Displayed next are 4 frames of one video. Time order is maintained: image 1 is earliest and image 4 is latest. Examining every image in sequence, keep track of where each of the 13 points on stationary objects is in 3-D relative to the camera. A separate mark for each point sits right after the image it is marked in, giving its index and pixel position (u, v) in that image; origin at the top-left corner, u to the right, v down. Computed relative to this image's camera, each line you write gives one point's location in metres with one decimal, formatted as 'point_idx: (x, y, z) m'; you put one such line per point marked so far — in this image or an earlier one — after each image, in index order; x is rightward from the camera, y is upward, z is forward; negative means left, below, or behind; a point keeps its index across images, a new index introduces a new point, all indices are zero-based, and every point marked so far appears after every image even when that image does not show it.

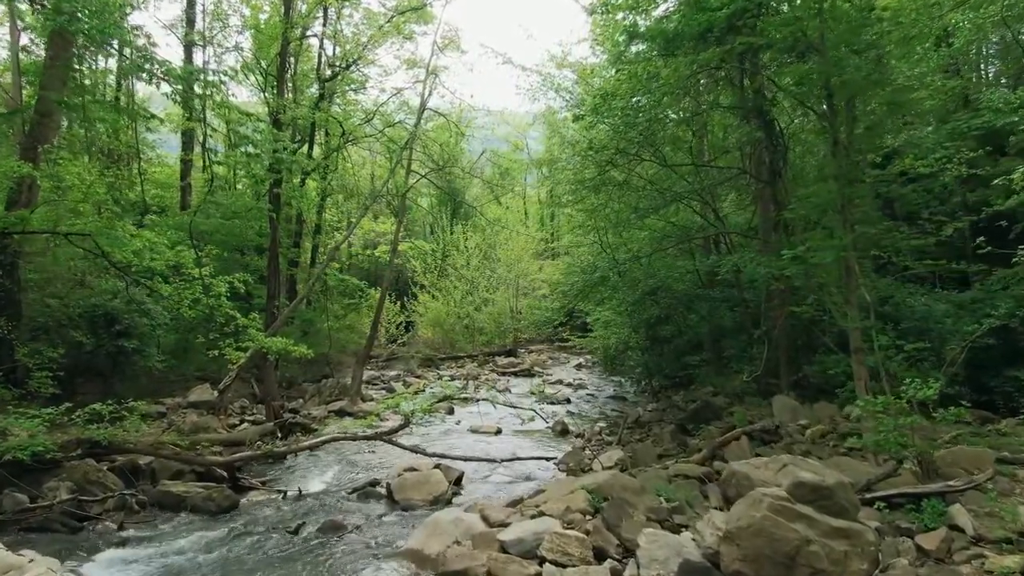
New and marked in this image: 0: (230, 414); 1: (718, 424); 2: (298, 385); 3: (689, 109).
0: (-6.5, -2.9, +14.7) m
1: (+3.0, -2.0, +9.1) m
2: (-6.7, -3.0, +20.0) m
3: (+2.7, +2.7, +9.7) m
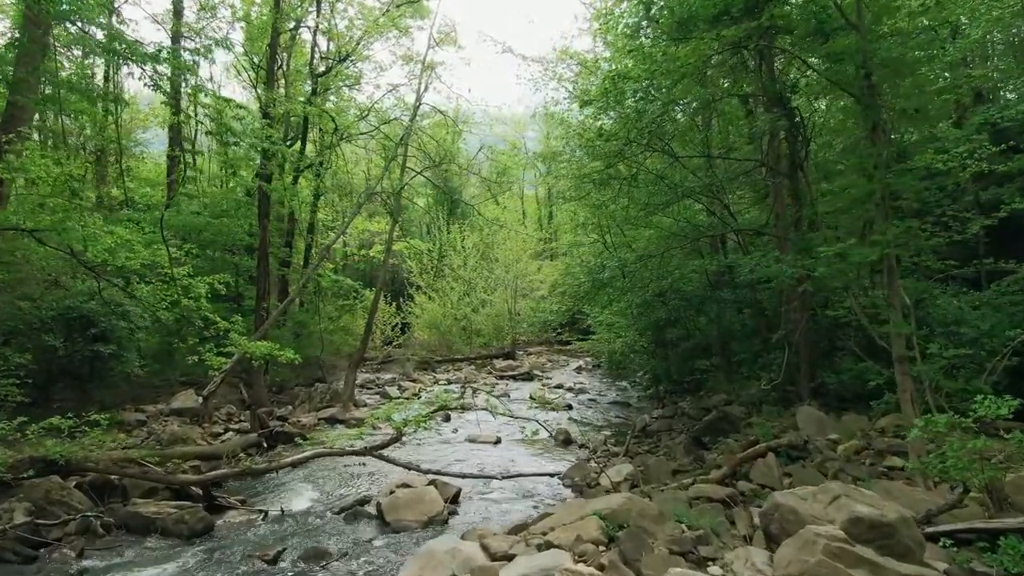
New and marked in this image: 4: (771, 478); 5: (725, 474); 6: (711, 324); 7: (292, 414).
0: (-6.5, -2.9, +13.9) m
1: (+3.0, -2.0, +8.4) m
2: (-6.8, -3.1, +19.3) m
3: (+2.7, +2.7, +9.0) m
4: (+2.7, -2.0, +6.5) m
5: (+2.4, -2.1, +7.2) m
6: (+3.9, -0.7, +12.3) m
7: (-5.2, -3.0, +15.1) m
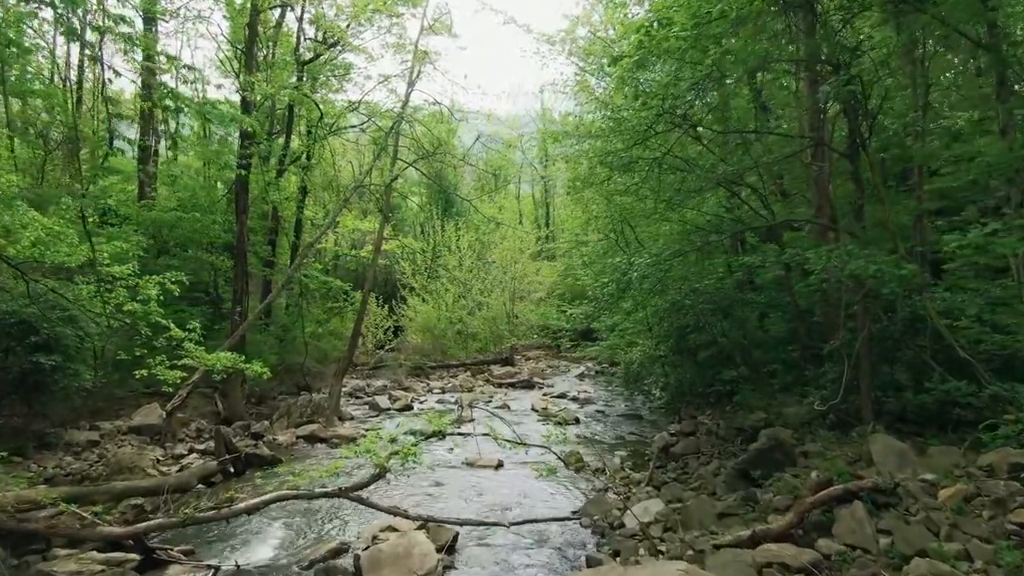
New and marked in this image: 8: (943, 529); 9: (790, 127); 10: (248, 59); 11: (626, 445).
0: (-6.5, -3.0, +12.4) m
1: (+3.1, -2.0, +6.9) m
2: (-6.8, -3.1, +17.7) m
3: (+2.8, +2.7, +7.5) m
4: (+2.8, -2.0, +5.0) m
5: (+2.5, -2.1, +5.7) m
6: (+3.9, -0.7, +10.9) m
7: (-5.2, -3.0, +13.5) m
8: (+3.3, -1.9, +4.9) m
9: (+4.0, +2.4, +9.3) m
10: (-7.0, +6.1, +17.0) m
11: (+2.1, -3.0, +12.0) m
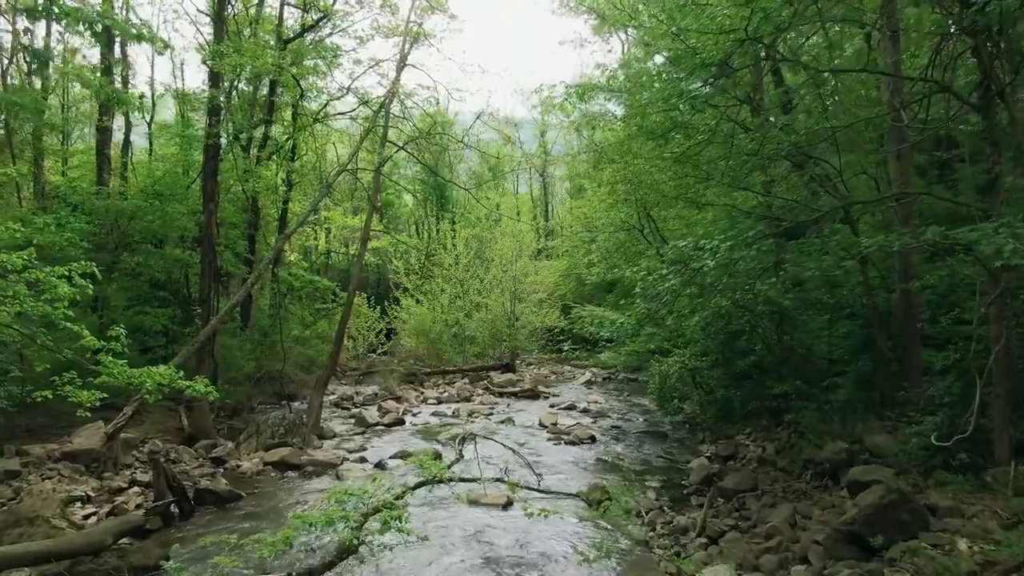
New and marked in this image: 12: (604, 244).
0: (-6.3, -2.9, +10.3) m
1: (+3.3, -1.9, +5.0) m
2: (-6.6, -3.1, +15.6) m
3: (+3.0, +2.7, +5.6) m
4: (+3.0, -1.9, +3.1) m
5: (+2.7, -2.1, +3.7) m
6: (+4.1, -0.7, +8.9) m
7: (-5.0, -3.0, +11.5) m
8: (+3.5, -1.8, +3.0) m
9: (+4.2, +2.4, +7.3) m
10: (-6.9, +6.1, +14.9) m
11: (+2.3, -2.9, +10.0) m
12: (+2.0, +0.8, +14.0) m
